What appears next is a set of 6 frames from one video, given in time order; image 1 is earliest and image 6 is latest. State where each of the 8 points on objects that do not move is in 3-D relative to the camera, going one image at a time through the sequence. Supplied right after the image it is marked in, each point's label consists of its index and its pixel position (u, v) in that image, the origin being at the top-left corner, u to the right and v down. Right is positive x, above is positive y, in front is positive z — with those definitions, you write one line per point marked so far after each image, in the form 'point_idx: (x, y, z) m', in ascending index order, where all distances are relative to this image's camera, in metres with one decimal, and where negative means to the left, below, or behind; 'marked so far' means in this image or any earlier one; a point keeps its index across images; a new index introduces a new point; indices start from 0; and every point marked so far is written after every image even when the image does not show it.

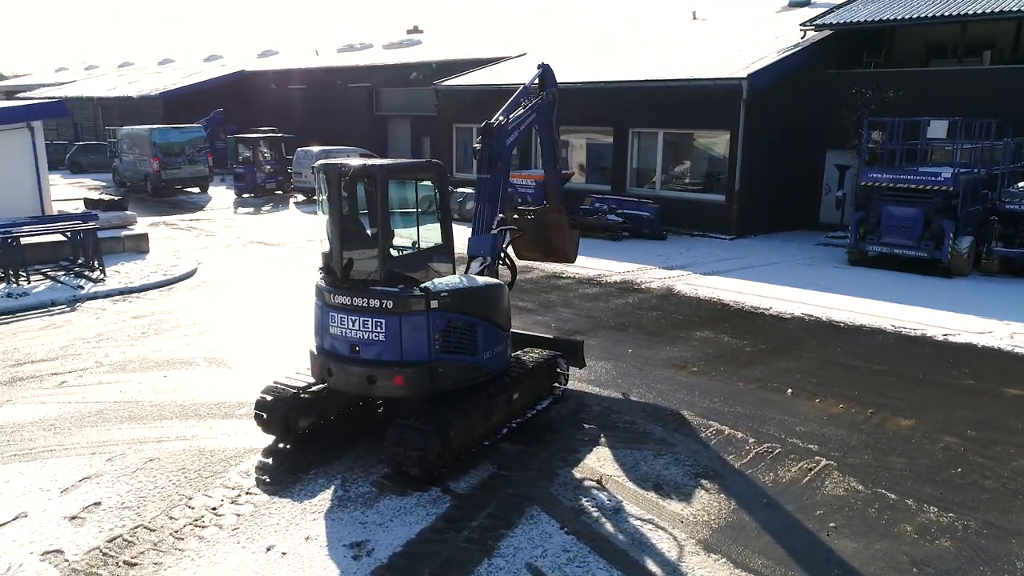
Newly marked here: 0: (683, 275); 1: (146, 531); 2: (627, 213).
0: (+2.9, +0.2, +13.1) m
1: (-2.7, -1.8, +5.5) m
2: (+2.6, +1.7, +16.8) m
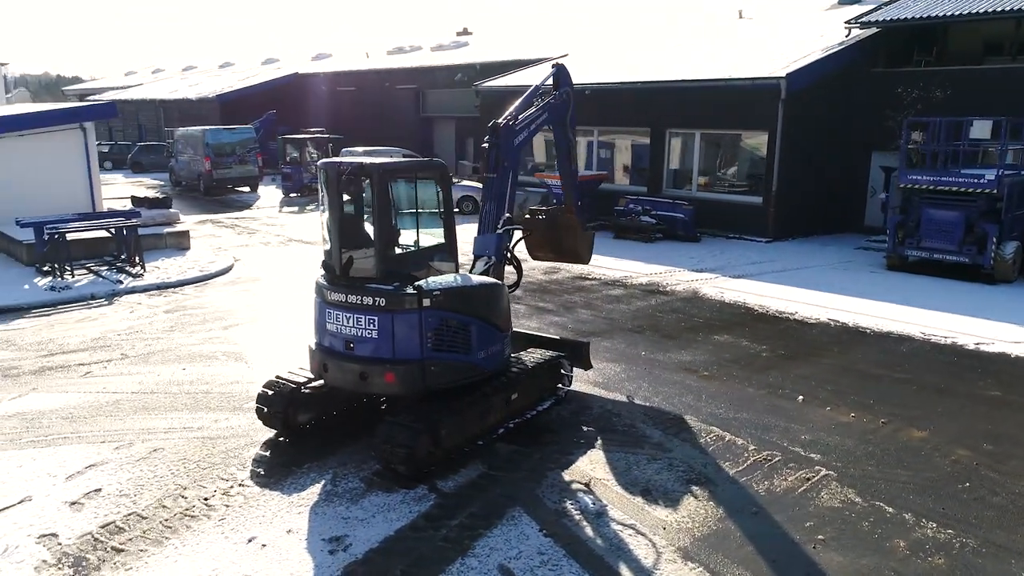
0: (+3.4, +0.2, +12.8) m
1: (-2.8, -1.7, +5.7) m
2: (+3.3, +1.6, +16.6) m
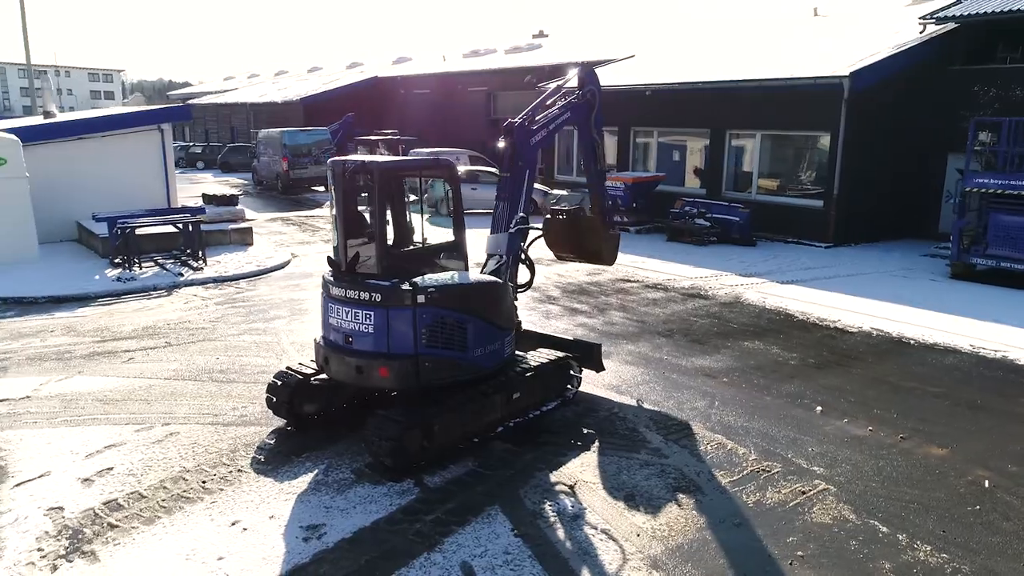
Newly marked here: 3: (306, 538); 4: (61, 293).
0: (+4.0, +0.1, +12.4) m
1: (-2.9, -1.6, +5.9) m
2: (+4.4, +1.5, +16.1) m
3: (-1.4, -1.7, +5.2) m
4: (-8.0, -0.1, +13.5) m
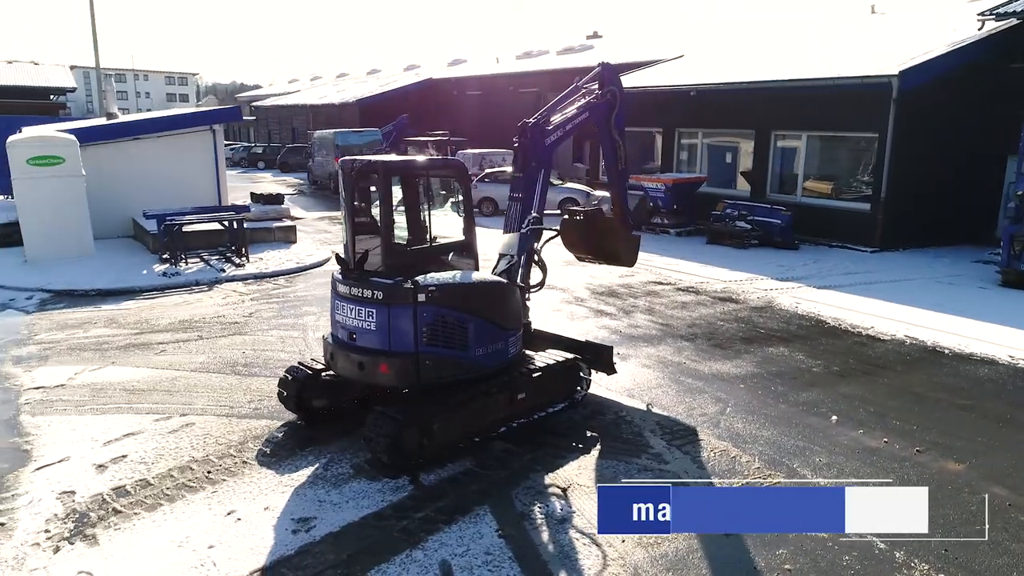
0: (+4.5, 0.0, +12.0) m
1: (-3.0, -1.6, +6.1) m
2: (+5.1, +1.4, +15.7) m
3: (-1.5, -1.7, +5.3) m
4: (-7.4, 0.0, +14.0) m
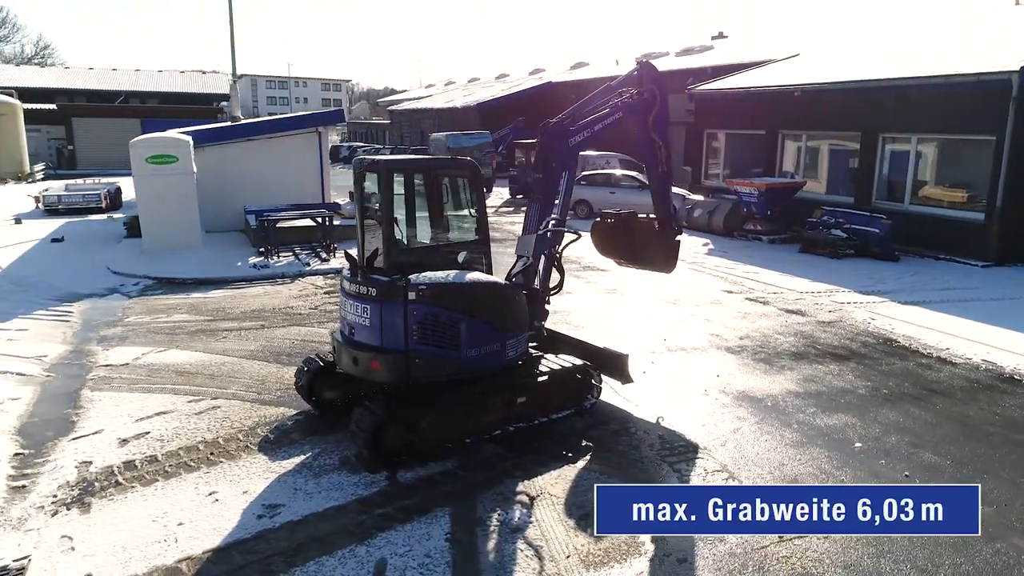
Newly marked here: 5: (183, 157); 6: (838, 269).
0: (+5.3, -0.2, +11.1) m
1: (-3.1, -1.5, +6.5) m
2: (+6.6, +1.2, +14.6) m
3: (-1.8, -1.6, +5.4) m
4: (-6.1, +0.2, +15.0) m
5: (-7.5, +3.0, +17.2) m
6: (+5.9, +0.3, +13.7) m
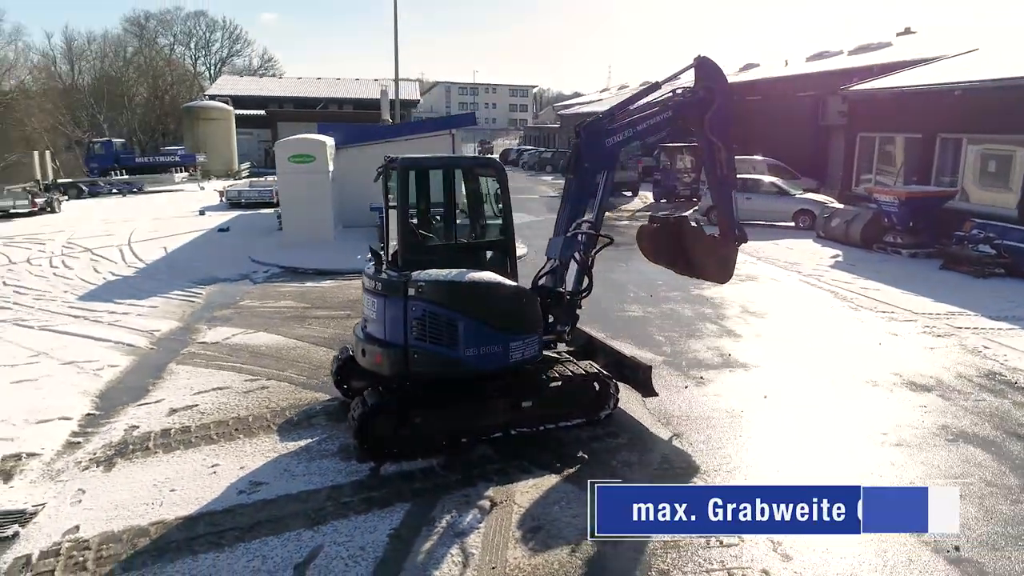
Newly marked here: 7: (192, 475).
0: (+6.2, -0.5, +9.6) m
1: (-3.1, -1.3, +7.1) m
2: (+8.4, +0.7, +12.8) m
3: (-2.1, -1.5, +5.7) m
4: (-4.0, +0.4, +16.1) m
5: (-4.7, +3.2, +18.5) m
6: (+7.4, 0.0, +12.0) m
7: (-2.6, -1.5, +6.0) m
